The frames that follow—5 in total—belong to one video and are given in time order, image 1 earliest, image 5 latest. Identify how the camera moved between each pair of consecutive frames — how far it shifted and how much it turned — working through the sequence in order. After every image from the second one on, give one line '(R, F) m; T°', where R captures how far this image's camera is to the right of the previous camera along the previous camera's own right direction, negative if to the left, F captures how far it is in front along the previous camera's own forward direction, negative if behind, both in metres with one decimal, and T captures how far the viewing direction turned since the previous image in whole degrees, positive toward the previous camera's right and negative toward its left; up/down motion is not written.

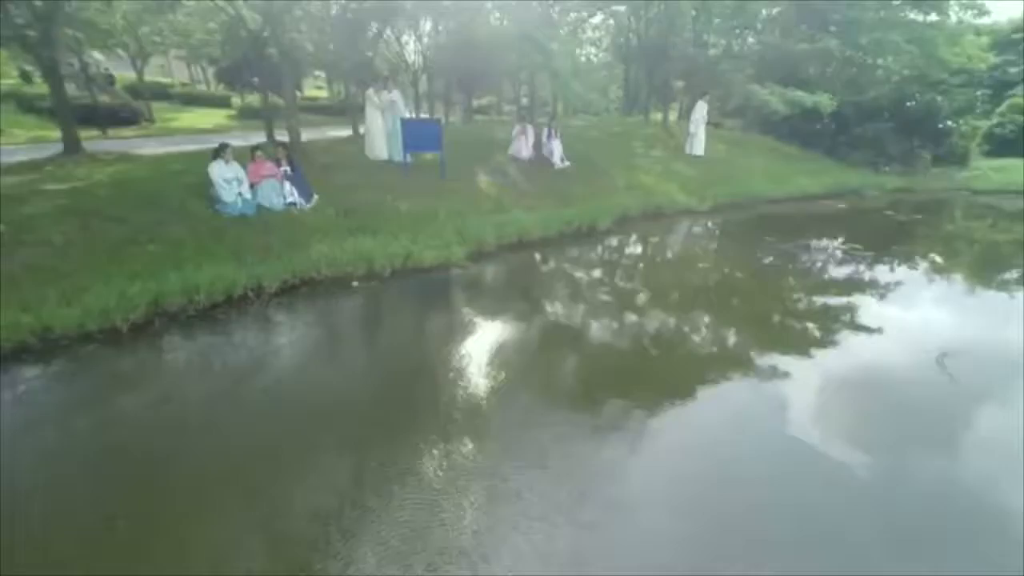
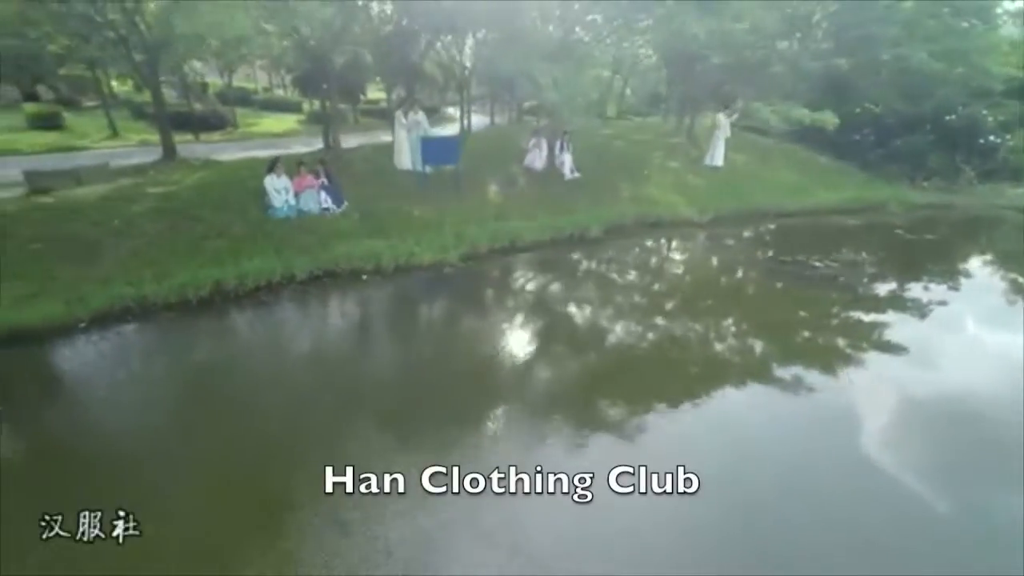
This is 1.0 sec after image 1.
(+0.6, -0.3) m; -10°
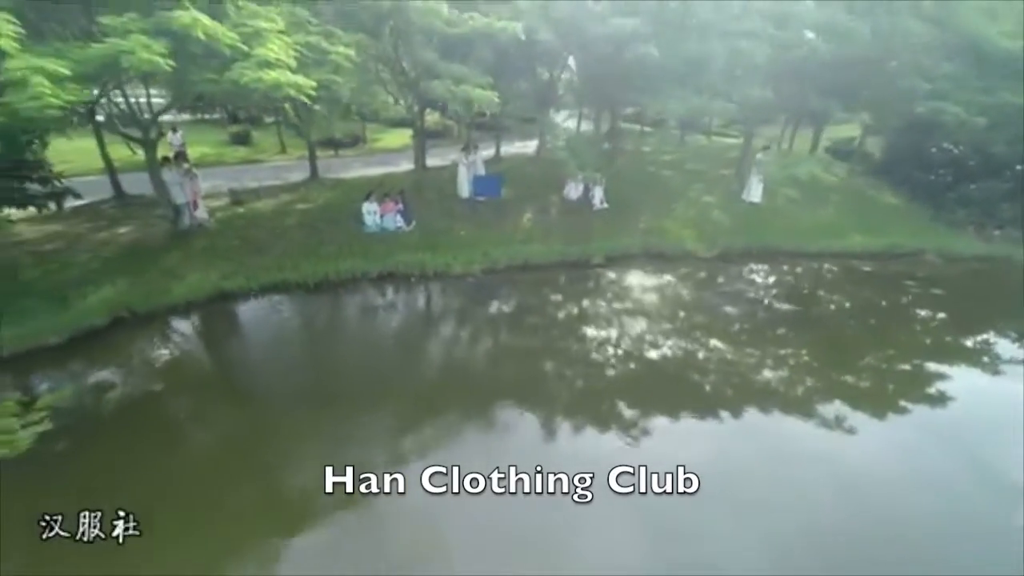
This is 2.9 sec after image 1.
(-0.1, -0.7) m; -5°
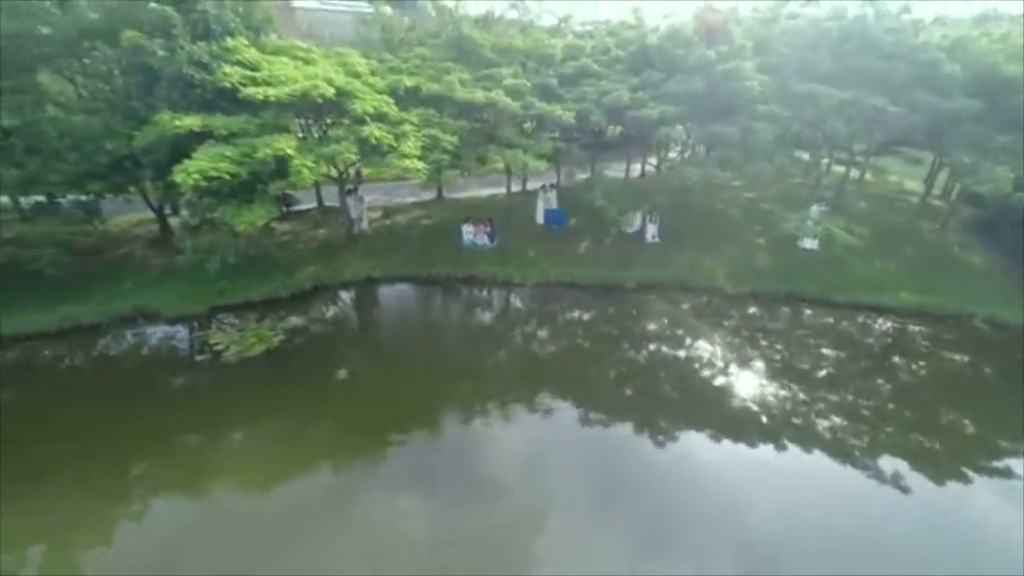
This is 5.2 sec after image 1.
(+1.7, -2.3) m; -16°
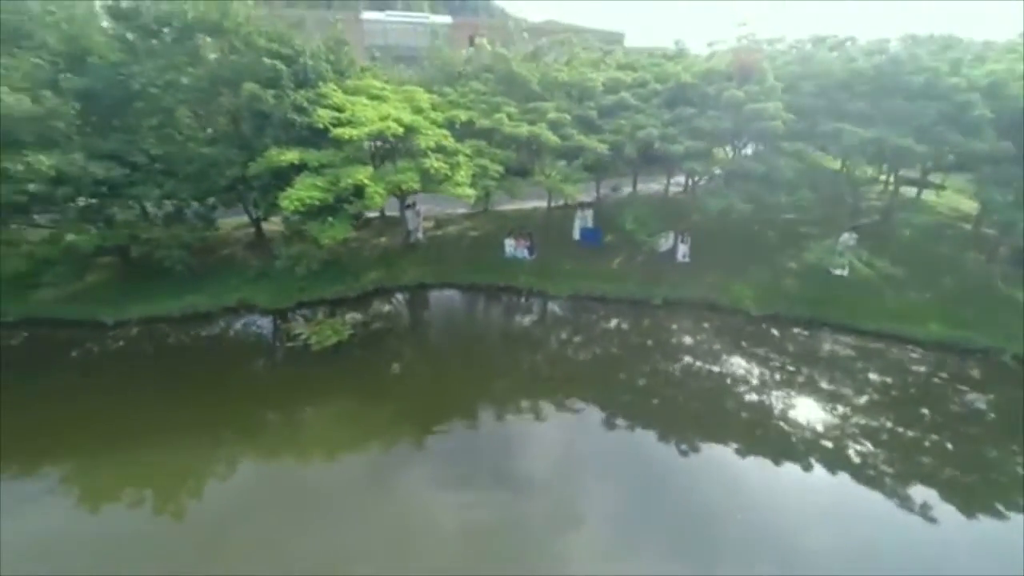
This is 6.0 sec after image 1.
(+0.3, -1.1) m; -6°
